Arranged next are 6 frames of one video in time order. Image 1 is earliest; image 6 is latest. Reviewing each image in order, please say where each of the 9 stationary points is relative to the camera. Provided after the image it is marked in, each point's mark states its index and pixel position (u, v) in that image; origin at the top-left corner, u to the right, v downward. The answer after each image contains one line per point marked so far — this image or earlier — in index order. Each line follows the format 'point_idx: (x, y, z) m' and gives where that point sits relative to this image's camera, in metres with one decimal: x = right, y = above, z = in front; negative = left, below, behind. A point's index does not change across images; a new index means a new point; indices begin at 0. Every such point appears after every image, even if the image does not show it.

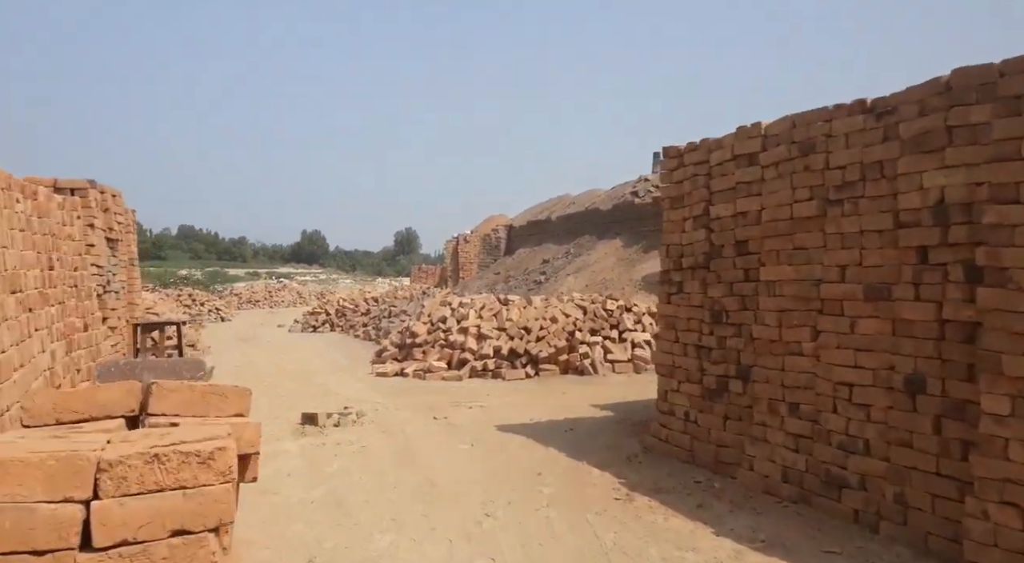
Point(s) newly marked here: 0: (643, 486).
0: (+1.0, -1.6, +5.2) m
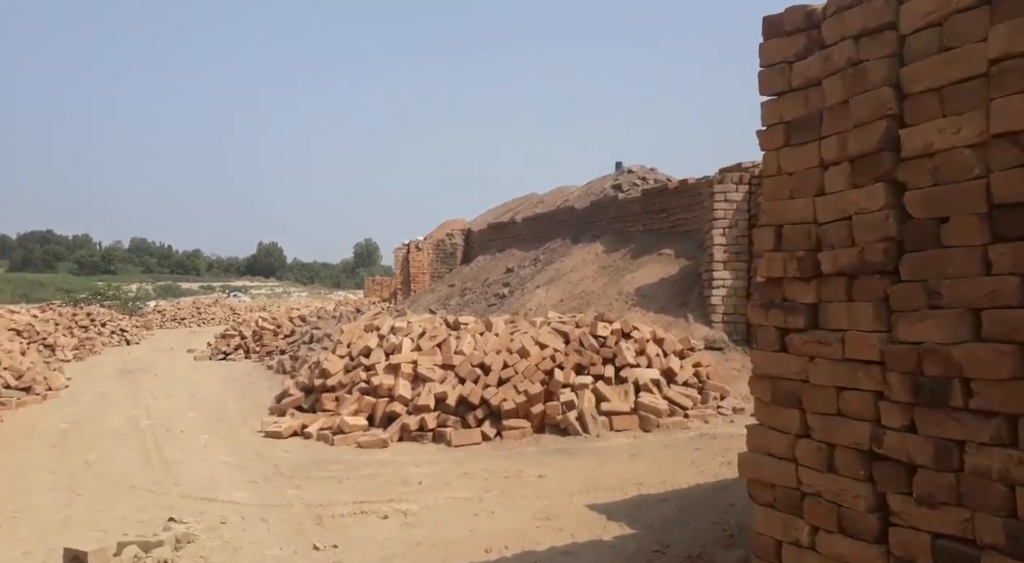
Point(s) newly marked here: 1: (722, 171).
0: (+0.8, -1.6, +1.9) m
1: (+3.0, +1.6, +9.9) m
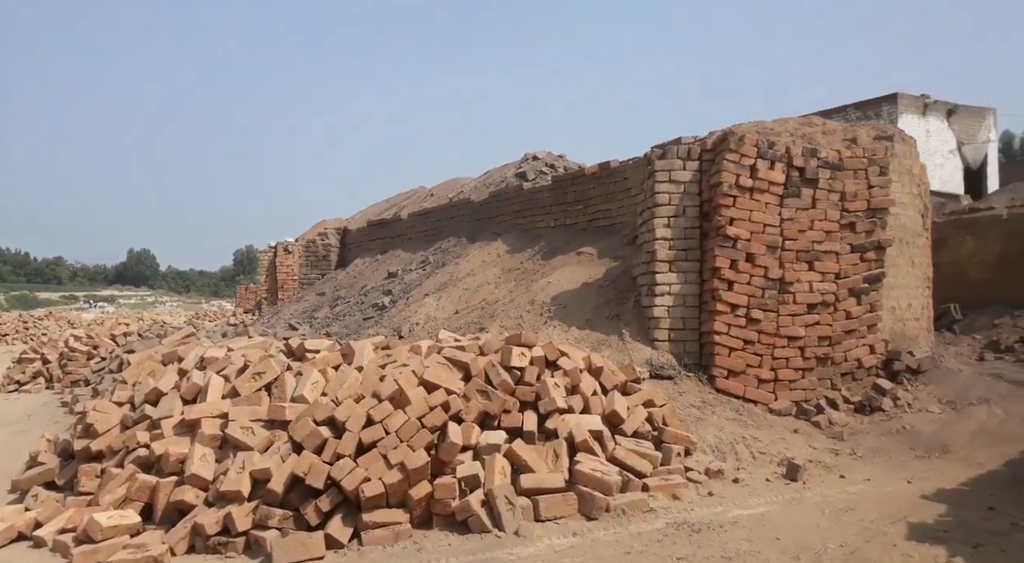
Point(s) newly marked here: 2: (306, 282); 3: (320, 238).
0: (+0.7, -1.6, -0.7) m
1: (+1.7, +1.5, +7.6) m
2: (-5.5, 0.0, +18.2) m
3: (-5.1, +1.1, +18.1) m
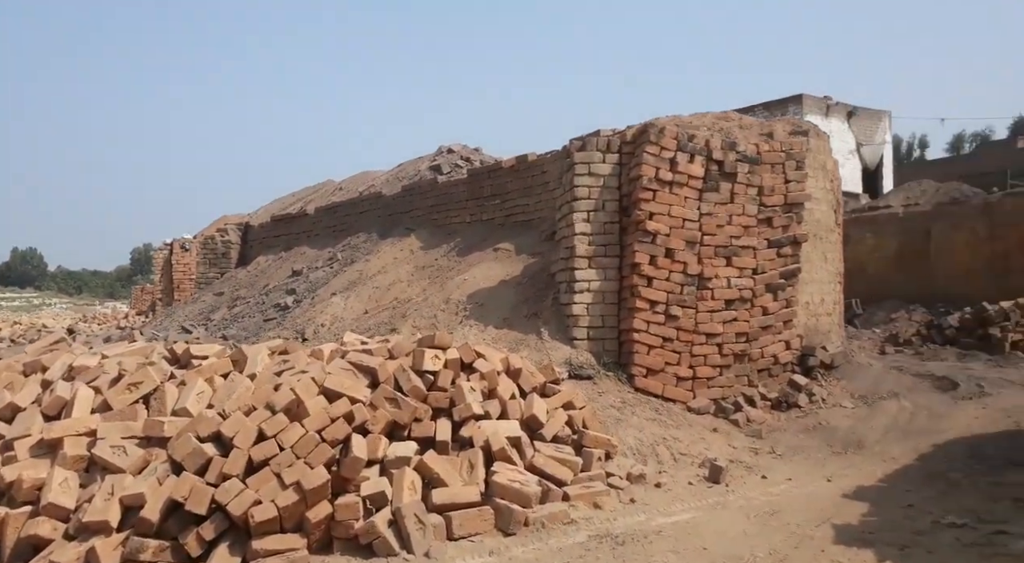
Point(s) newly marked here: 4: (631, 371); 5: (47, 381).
0: (+0.8, -1.6, -0.9) m
1: (+0.7, +1.6, +7.4) m
2: (-7.6, 0.0, +17.1) m
3: (-7.2, +1.2, +16.9) m
4: (+1.2, -0.9, +6.6) m
5: (-3.6, -0.8, +5.4) m
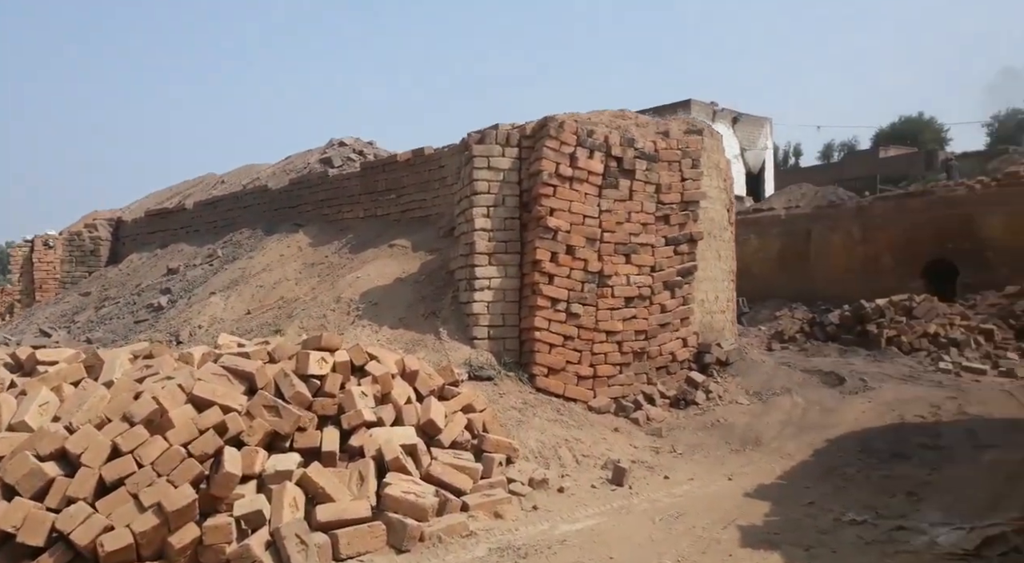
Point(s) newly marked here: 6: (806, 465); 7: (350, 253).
0: (+0.9, -1.6, -1.1) m
1: (-0.4, +1.6, +7.1) m
2: (-10.1, +0.1, +15.4) m
3: (-9.6, +1.2, +15.4) m
4: (+0.2, -0.8, +6.4) m
5: (-4.4, -0.7, +4.5) m
6: (+2.1, -1.3, +4.8) m
7: (-2.1, +0.4, +9.0) m
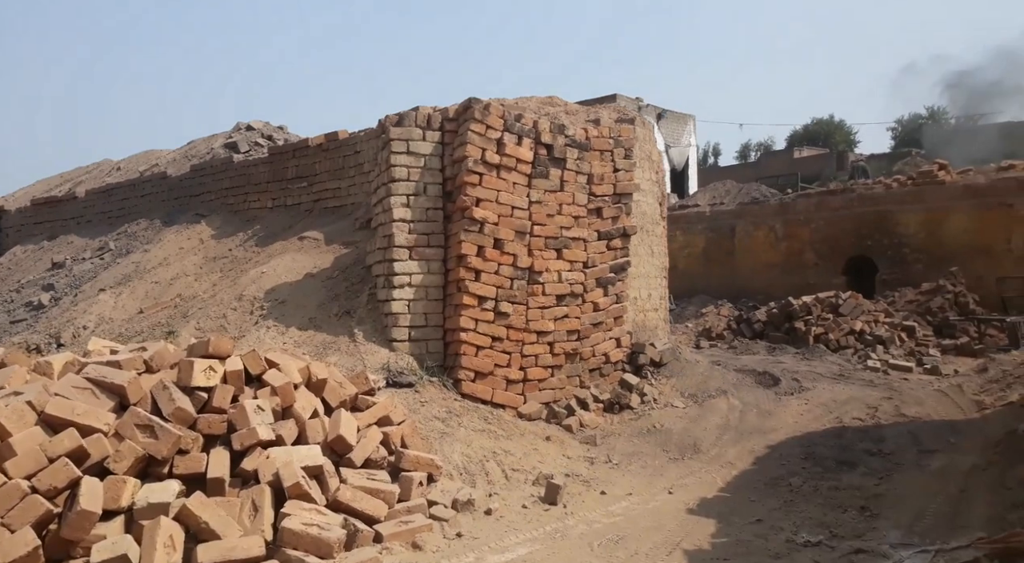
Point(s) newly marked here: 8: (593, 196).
0: (+1.1, -1.6, -1.5) m
1: (-1.1, +1.6, +6.5) m
2: (-11.7, +0.2, +13.7) m
3: (-11.2, +1.3, +13.7) m
4: (-0.5, -0.8, +5.9) m
5: (-4.8, -0.7, +3.5) m
6: (+1.6, -1.3, +4.5) m
7: (-3.0, +0.4, +8.2) m
8: (+0.8, +0.8, +6.6) m
